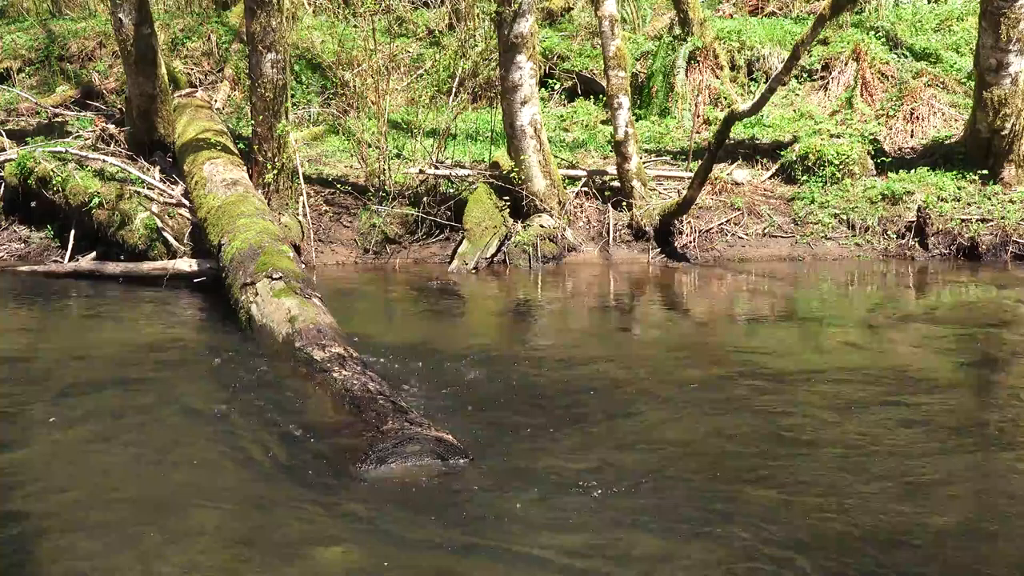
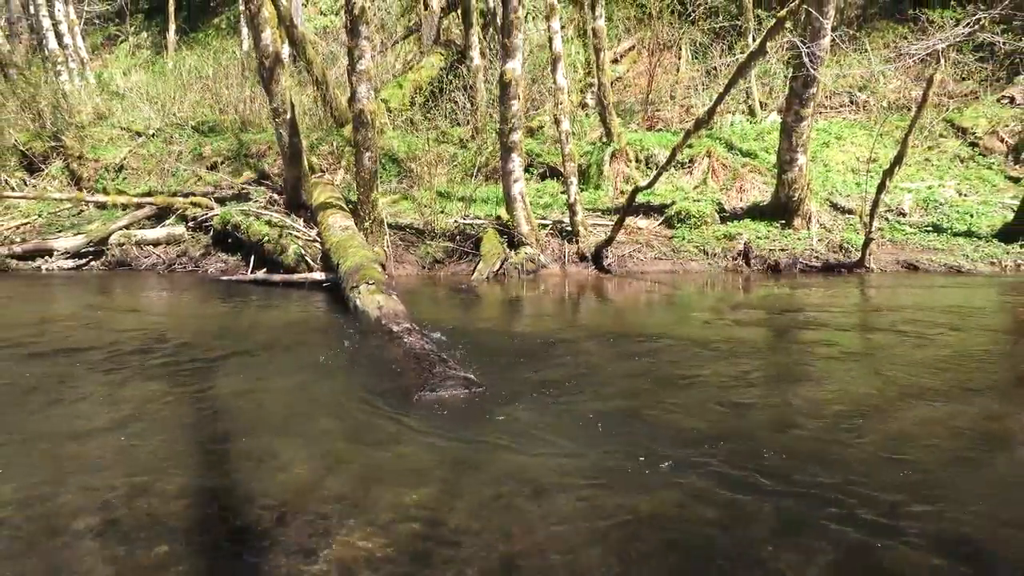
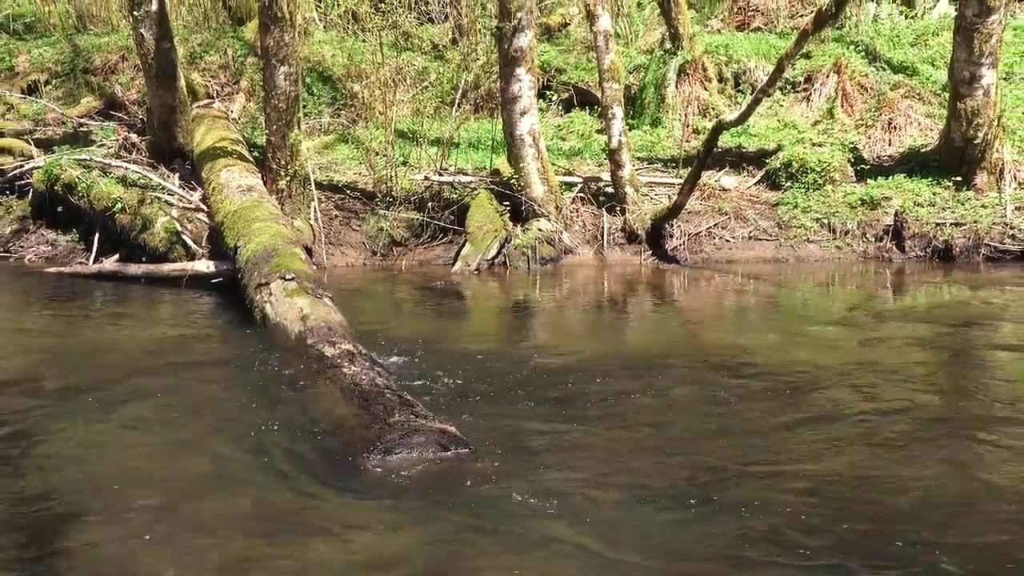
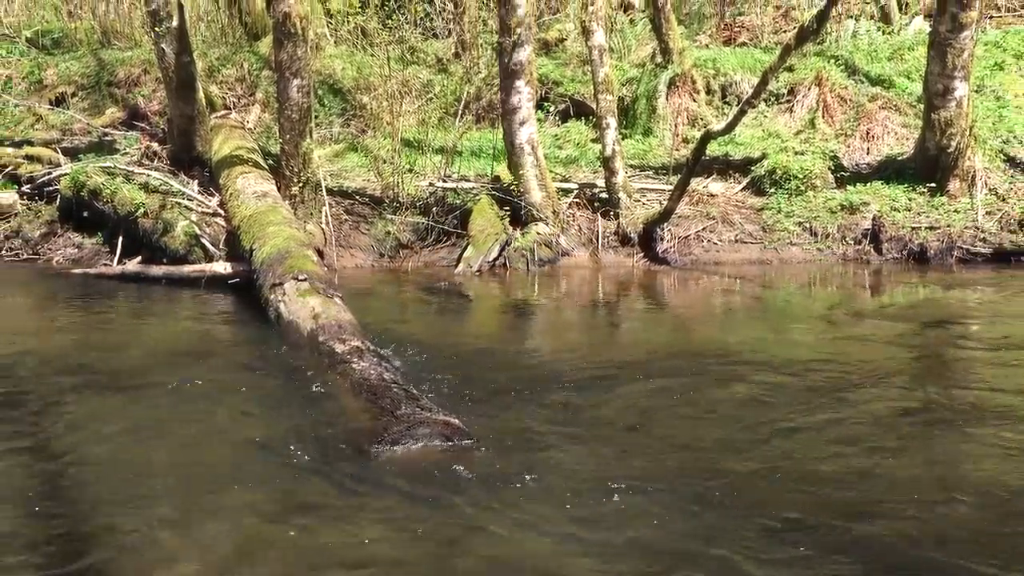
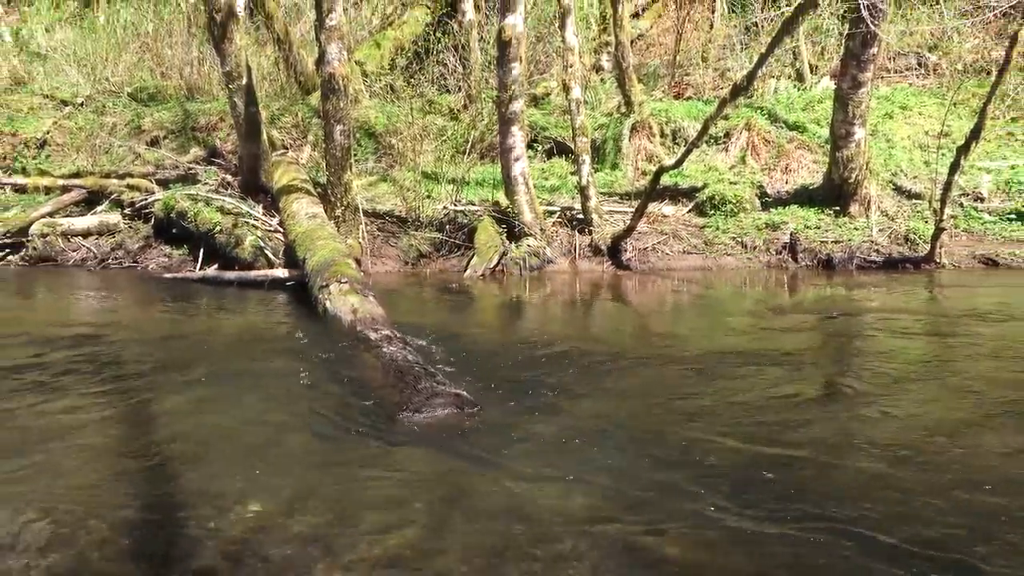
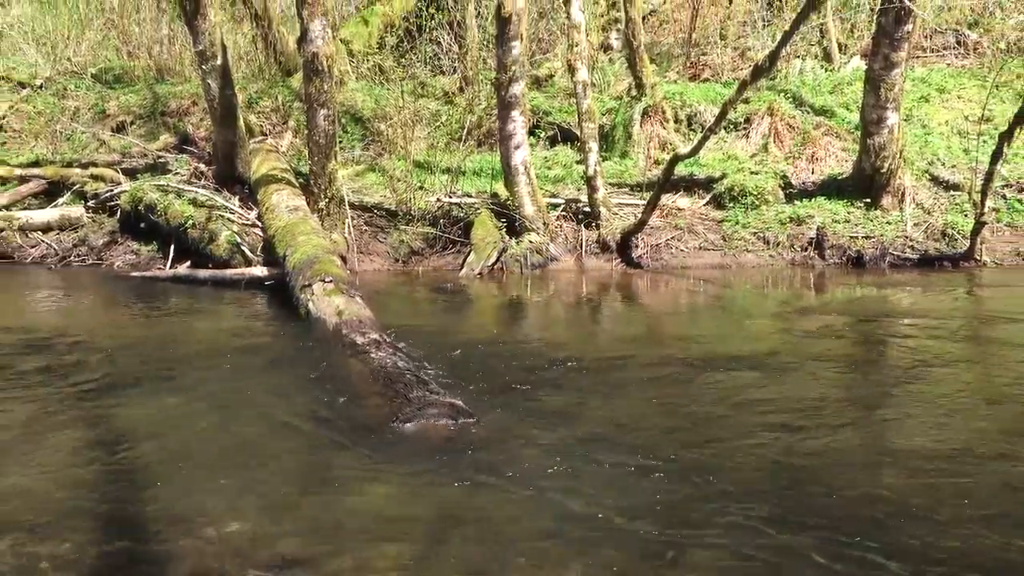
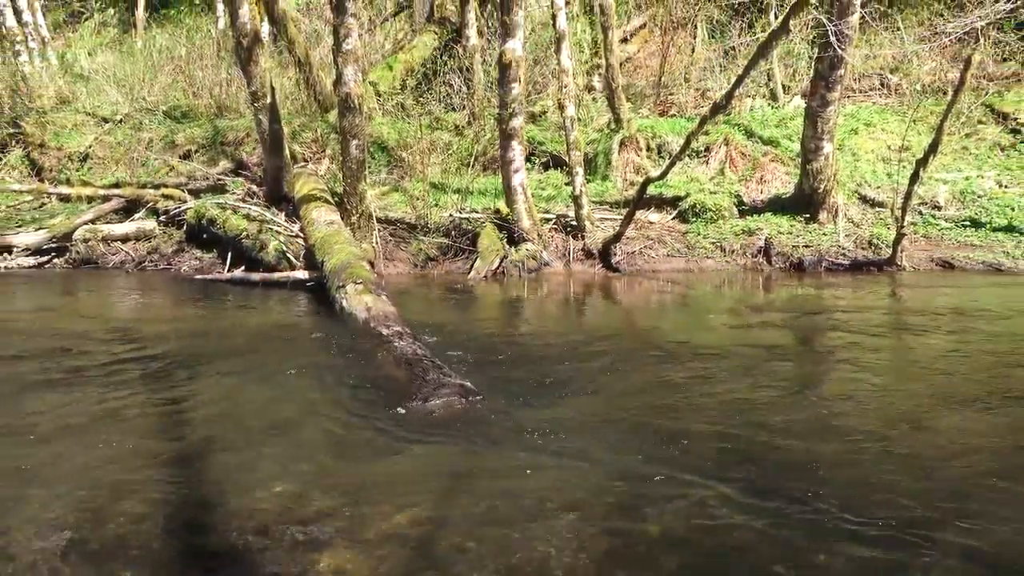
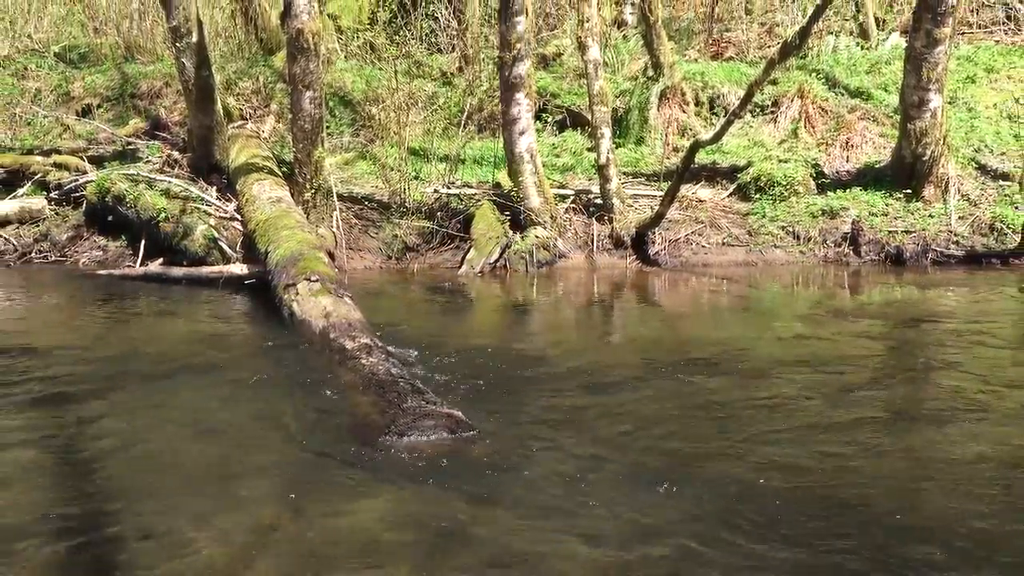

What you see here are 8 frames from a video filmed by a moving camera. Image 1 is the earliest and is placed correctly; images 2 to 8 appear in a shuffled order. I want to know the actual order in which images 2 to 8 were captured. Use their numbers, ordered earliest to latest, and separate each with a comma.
3, 4, 8, 6, 5, 7, 2
